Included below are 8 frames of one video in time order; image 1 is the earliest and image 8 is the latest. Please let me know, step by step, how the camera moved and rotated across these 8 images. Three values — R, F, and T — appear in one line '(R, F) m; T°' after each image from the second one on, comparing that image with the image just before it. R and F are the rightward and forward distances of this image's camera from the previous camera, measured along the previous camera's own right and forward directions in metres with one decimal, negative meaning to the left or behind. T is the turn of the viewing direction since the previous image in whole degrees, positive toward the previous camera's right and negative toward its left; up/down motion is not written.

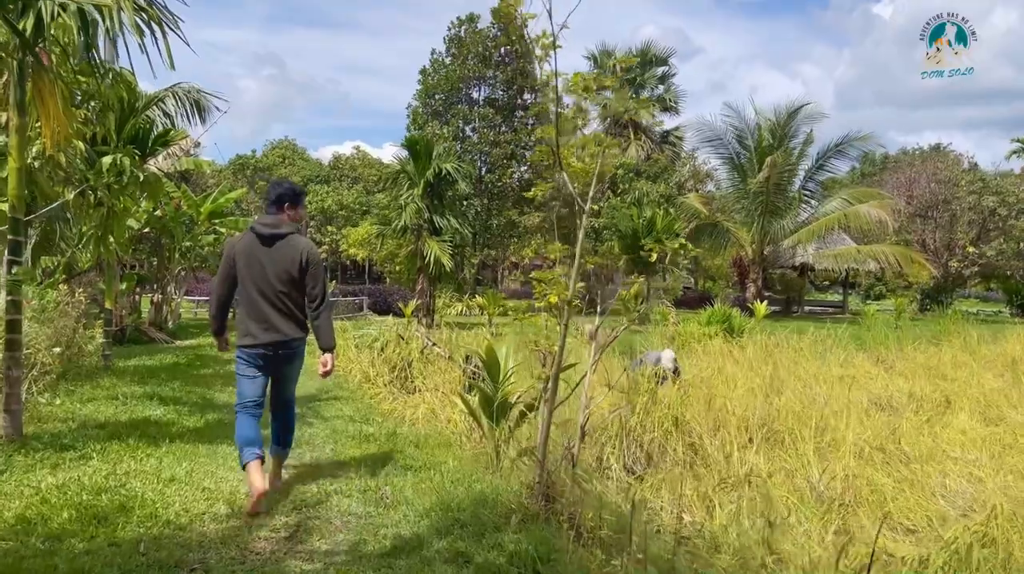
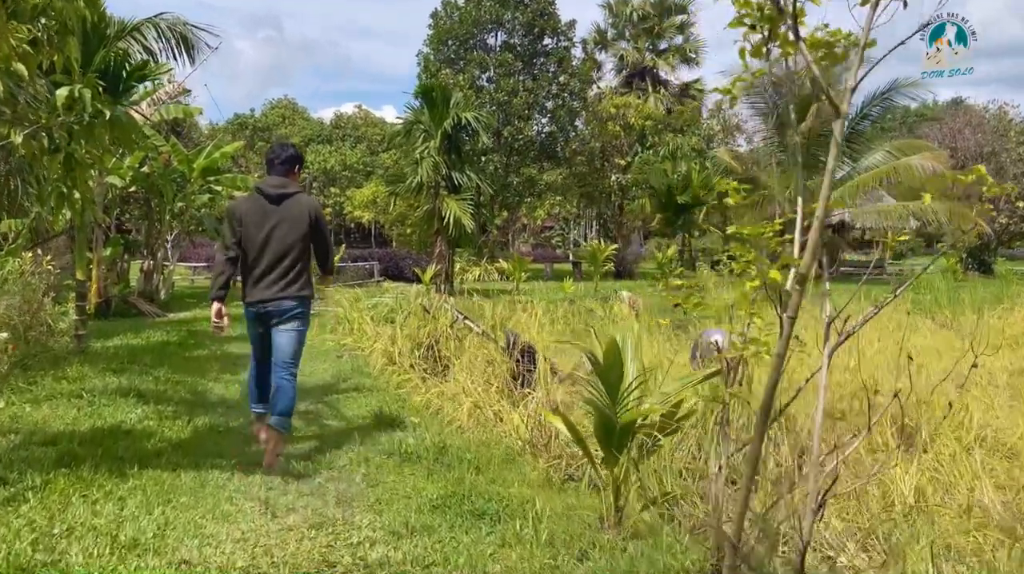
(-0.3, +1.1) m; 0°
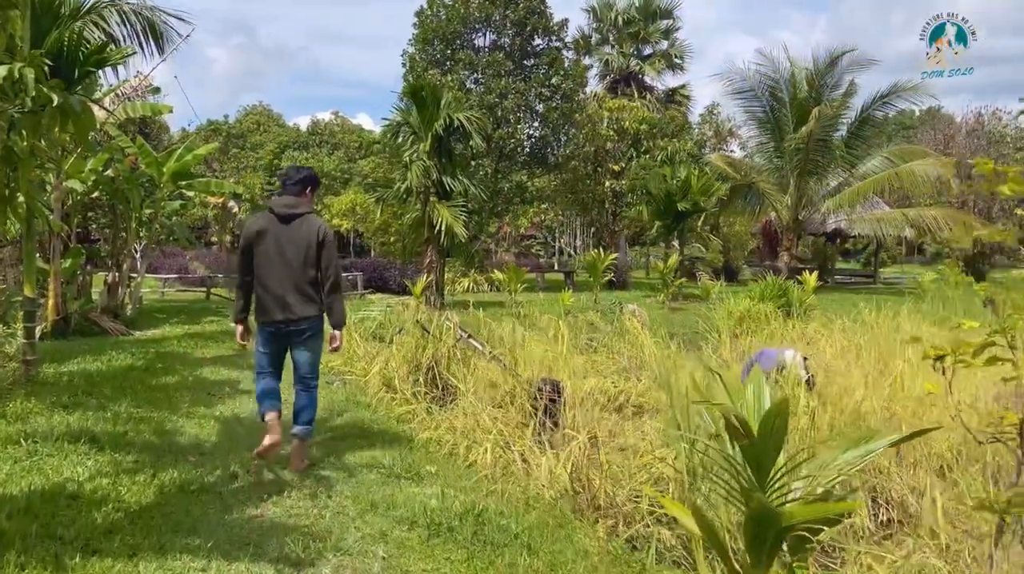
(-0.2, +0.7) m; +2°
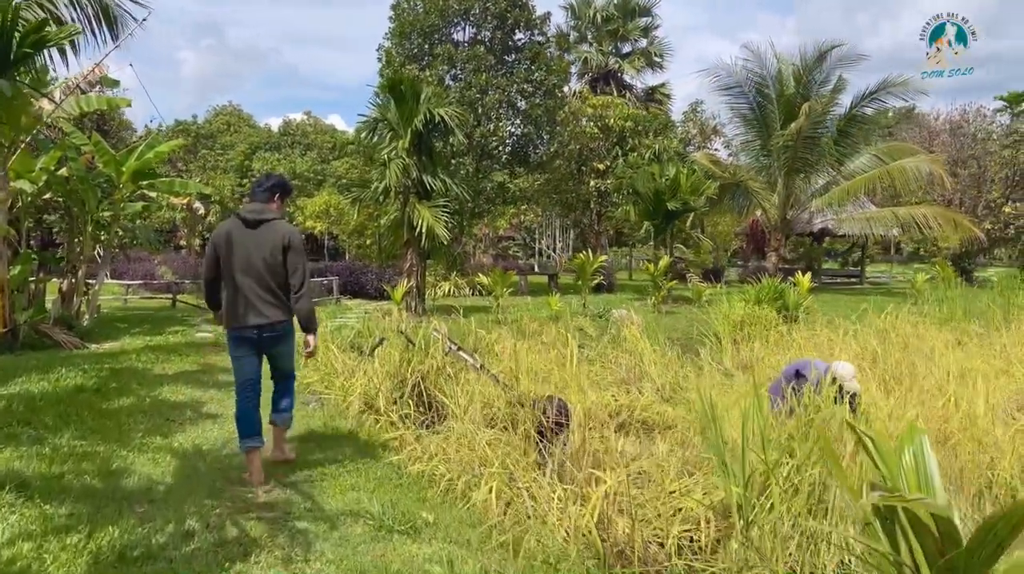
(-0.1, +0.5) m; +2°
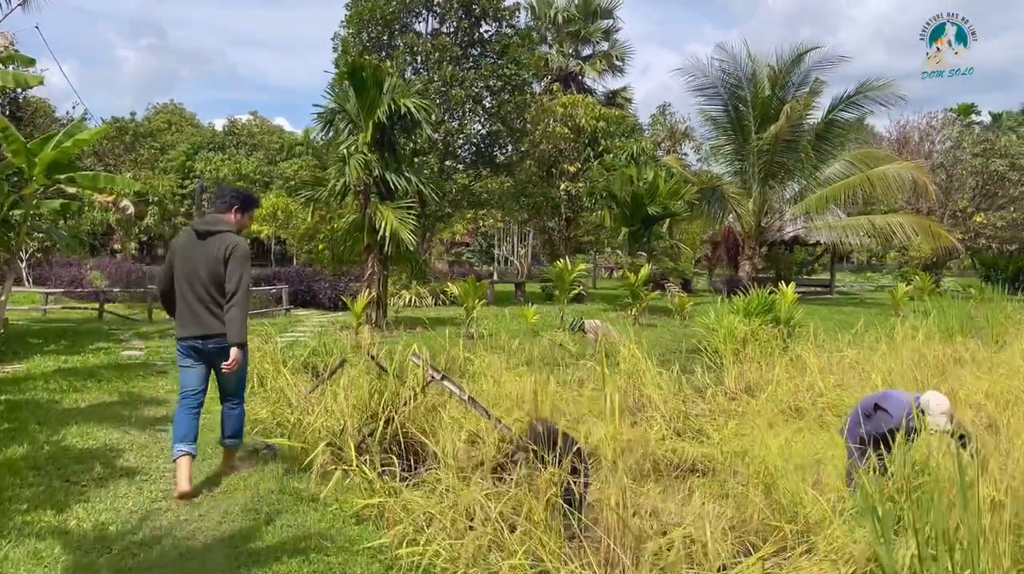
(-0.3, +0.9) m; +4°
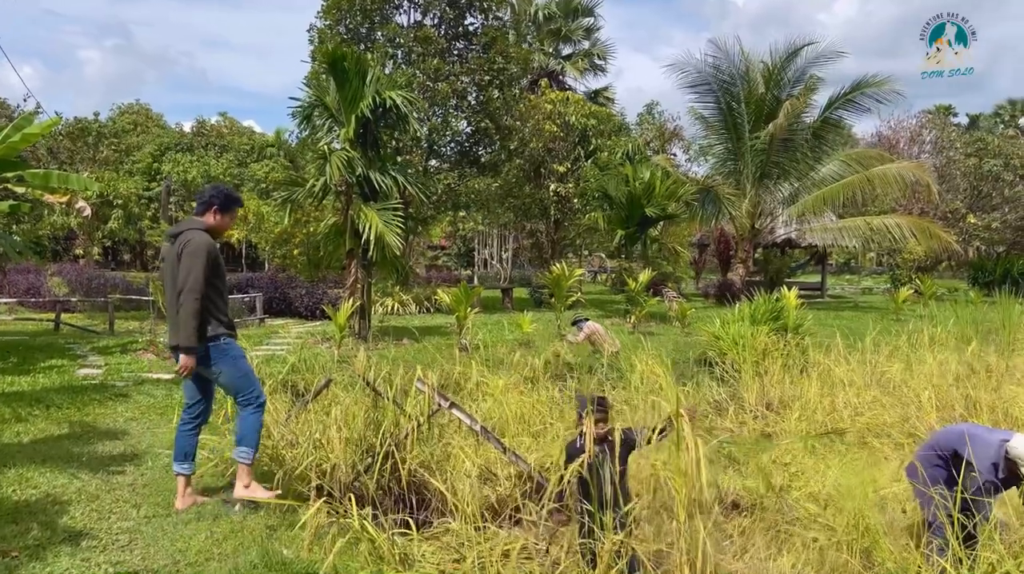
(-0.2, +0.6) m; +2°
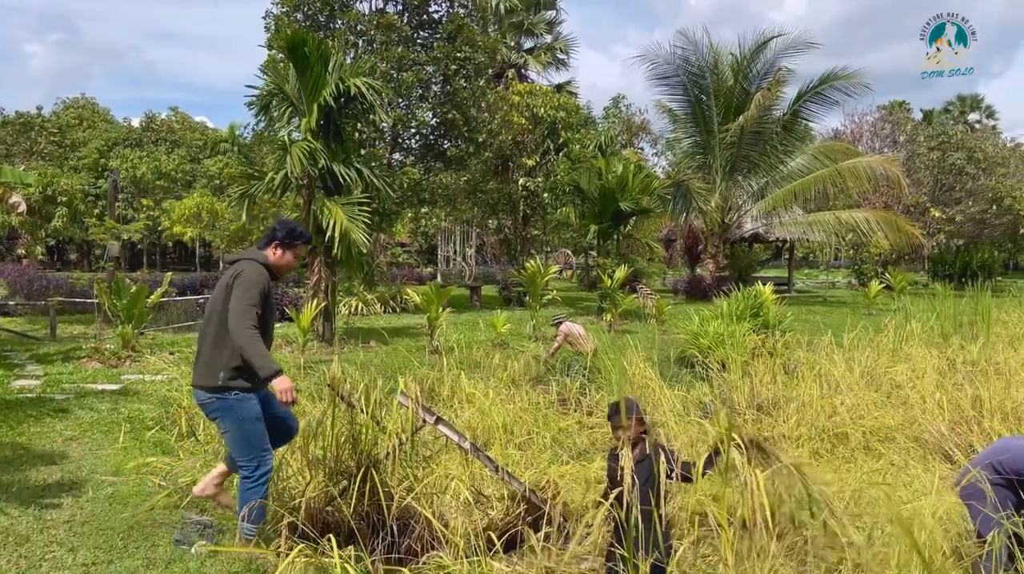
(-0.1, +0.4) m; +3°
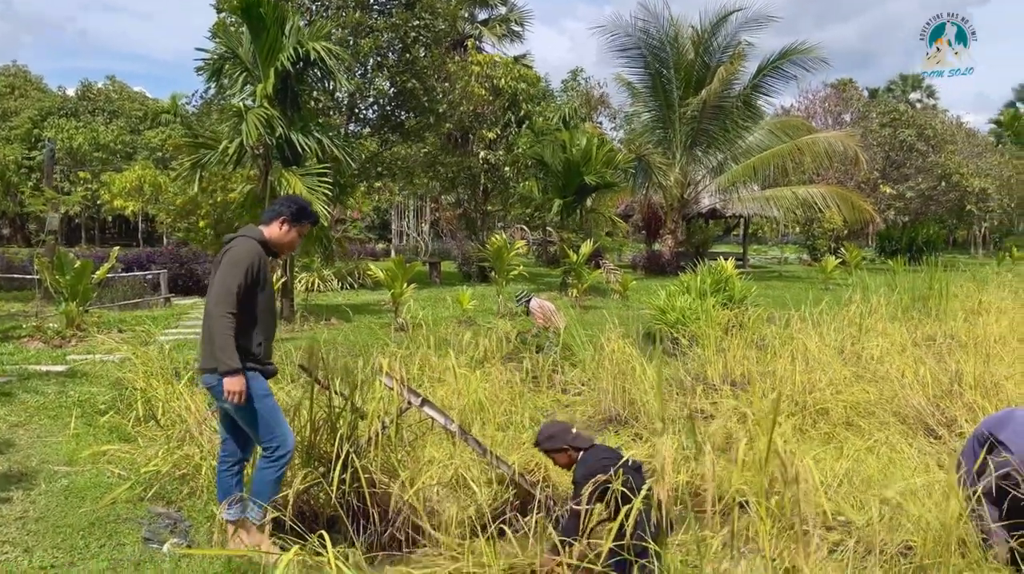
(-0.2, +0.2) m; +4°
